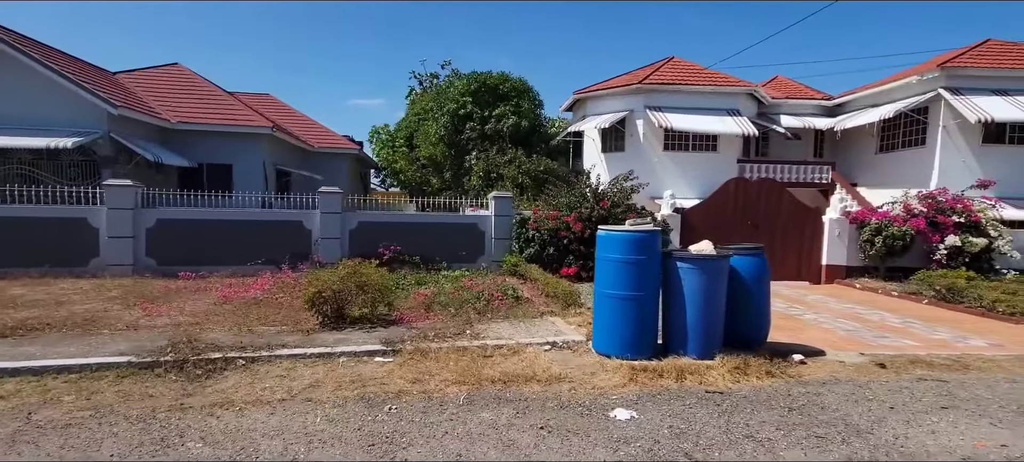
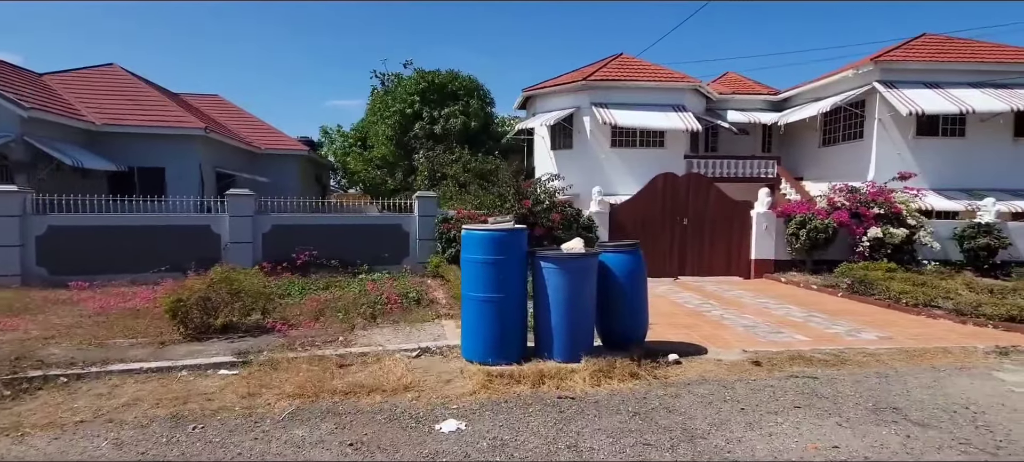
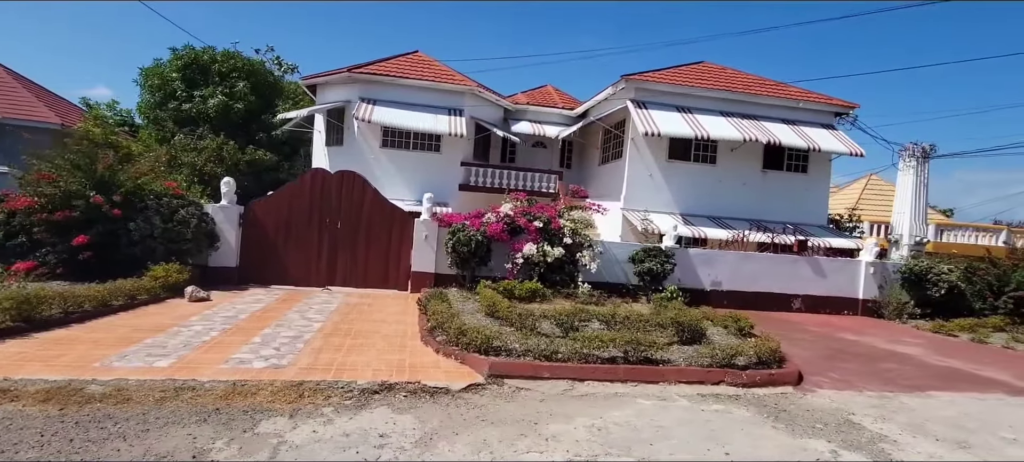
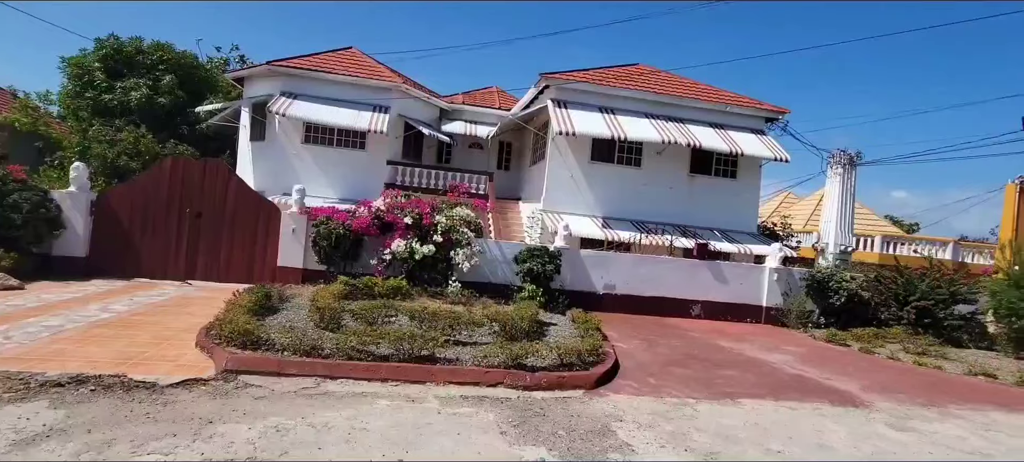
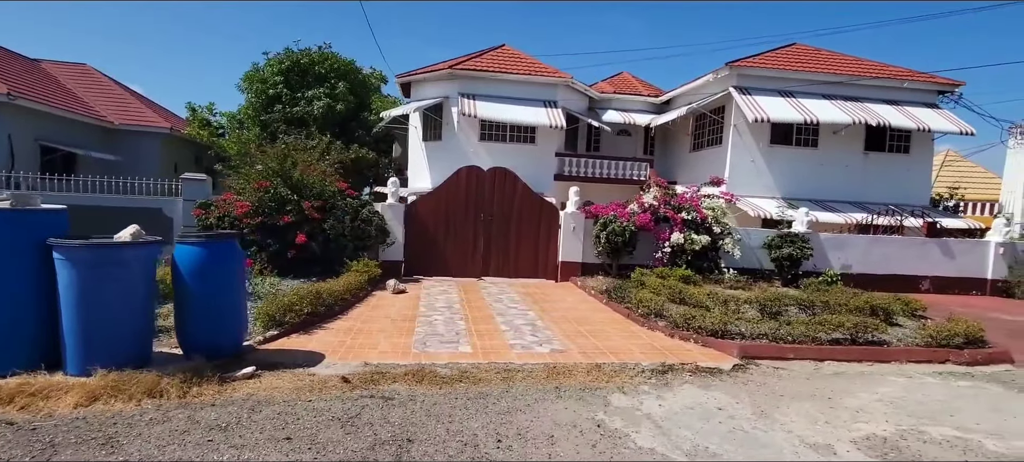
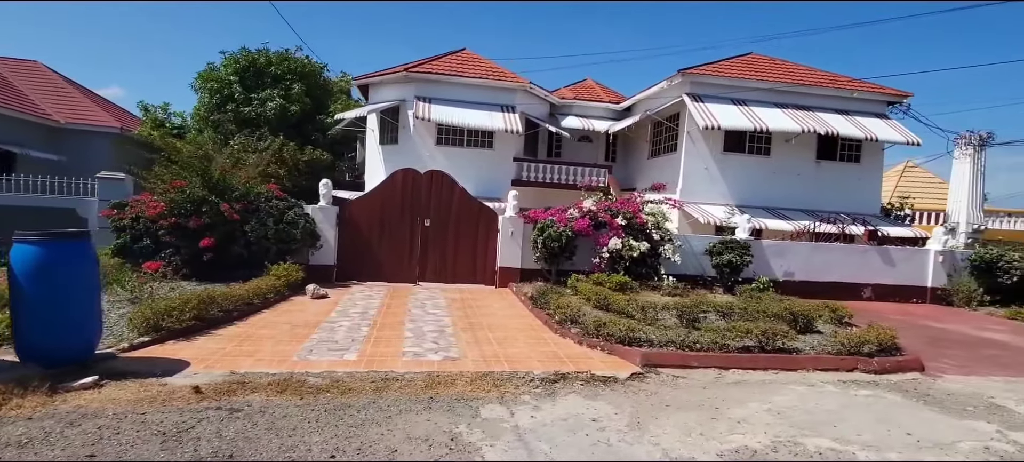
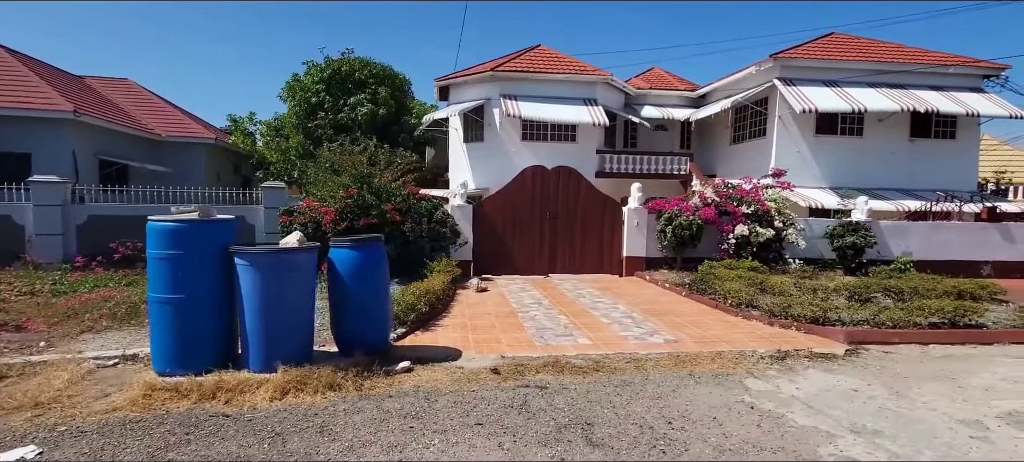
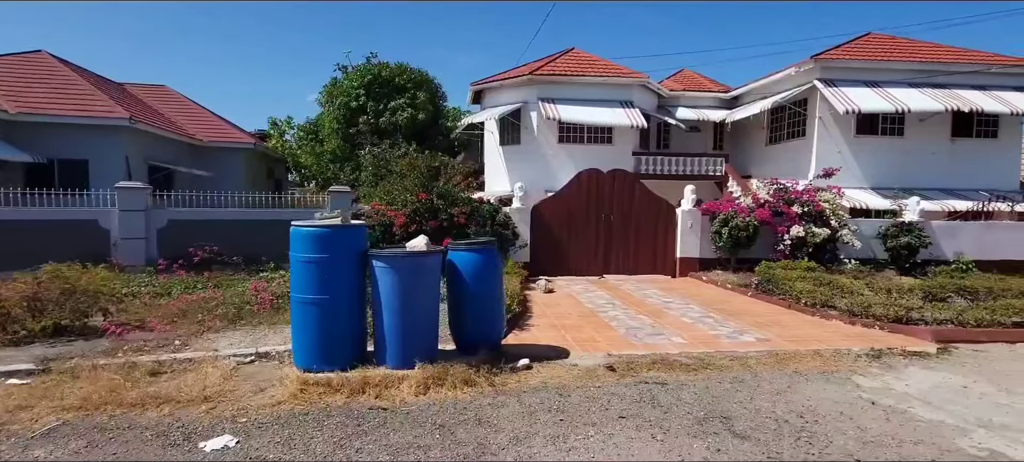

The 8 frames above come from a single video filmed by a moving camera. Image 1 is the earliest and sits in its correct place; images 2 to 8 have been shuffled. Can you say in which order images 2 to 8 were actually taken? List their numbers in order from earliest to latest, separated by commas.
2, 8, 7, 5, 6, 3, 4
